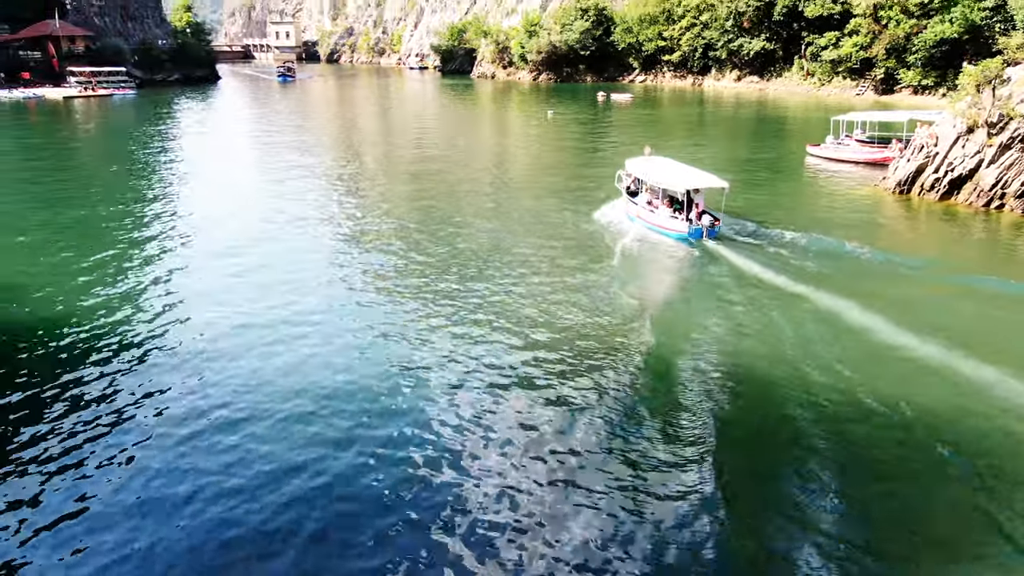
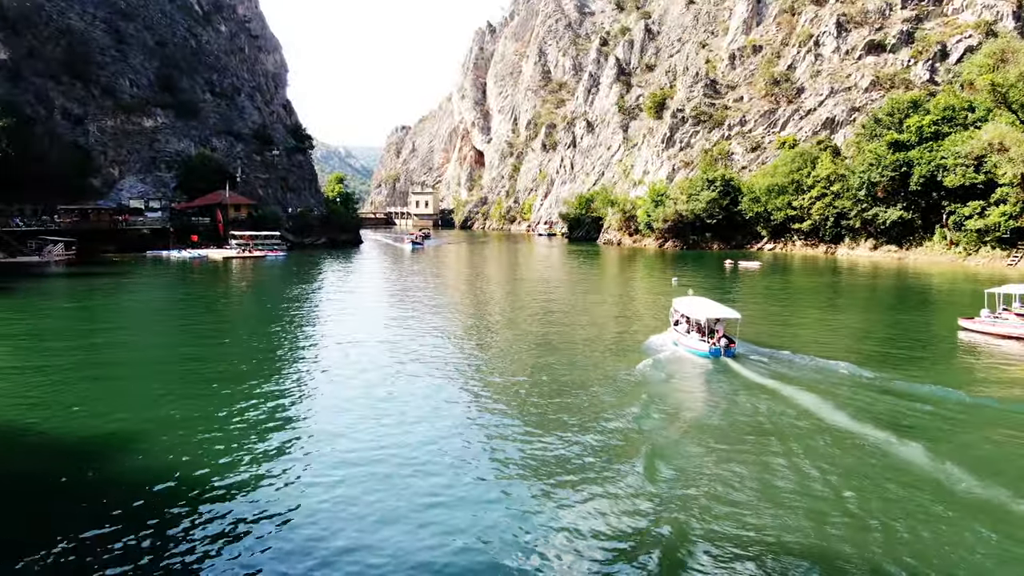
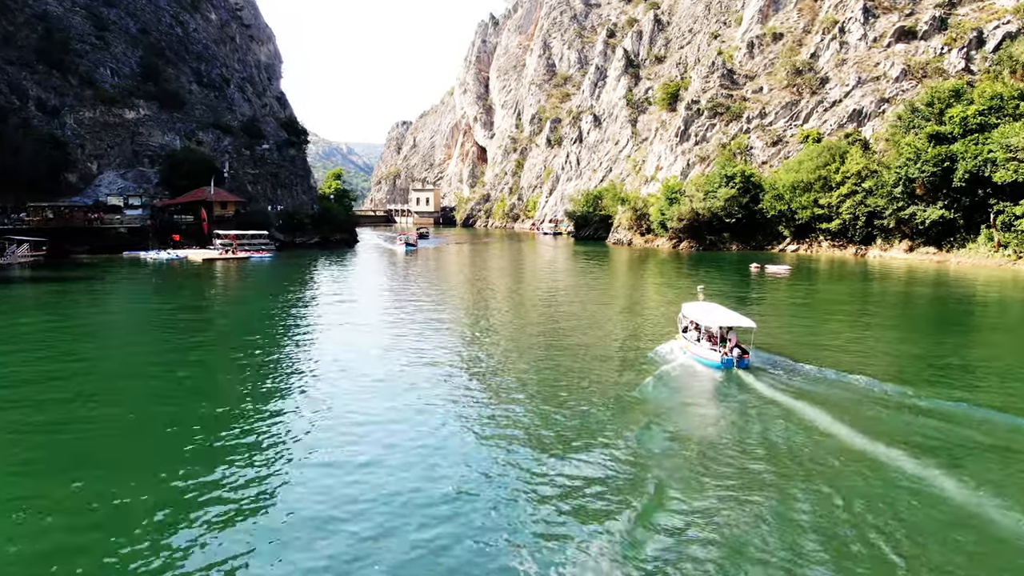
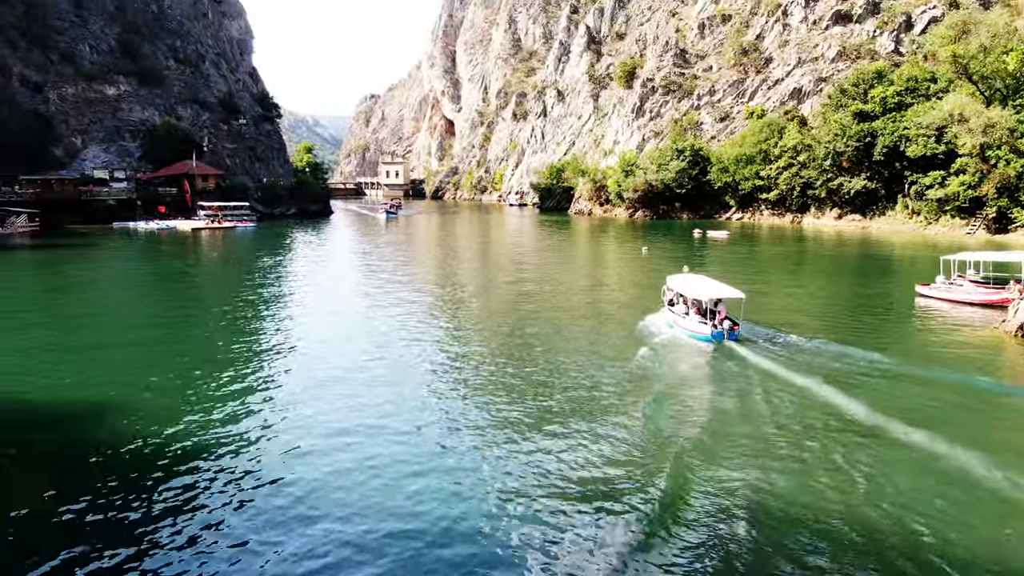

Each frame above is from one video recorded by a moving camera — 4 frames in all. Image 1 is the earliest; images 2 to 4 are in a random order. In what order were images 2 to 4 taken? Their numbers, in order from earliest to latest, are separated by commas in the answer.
4, 2, 3
